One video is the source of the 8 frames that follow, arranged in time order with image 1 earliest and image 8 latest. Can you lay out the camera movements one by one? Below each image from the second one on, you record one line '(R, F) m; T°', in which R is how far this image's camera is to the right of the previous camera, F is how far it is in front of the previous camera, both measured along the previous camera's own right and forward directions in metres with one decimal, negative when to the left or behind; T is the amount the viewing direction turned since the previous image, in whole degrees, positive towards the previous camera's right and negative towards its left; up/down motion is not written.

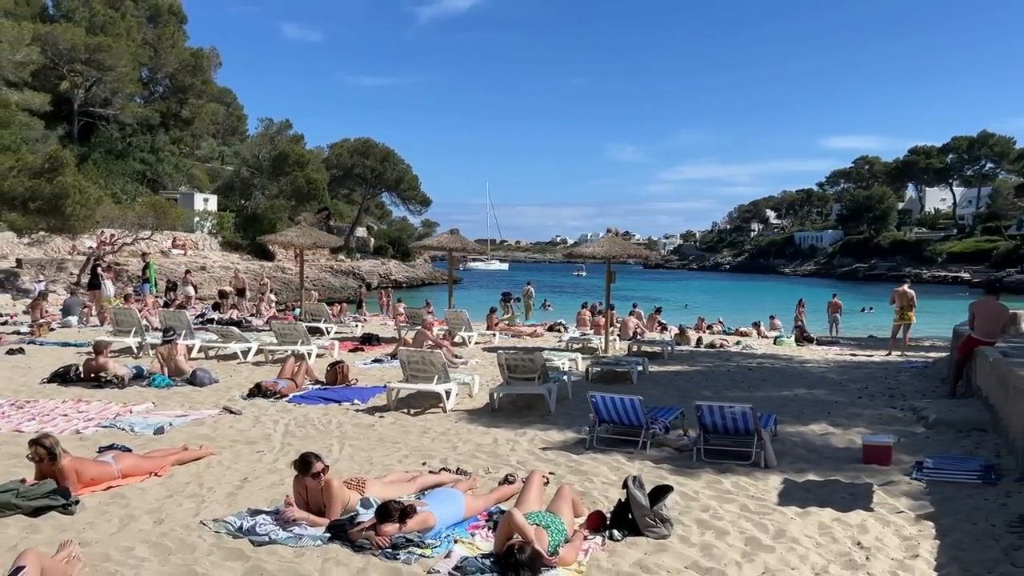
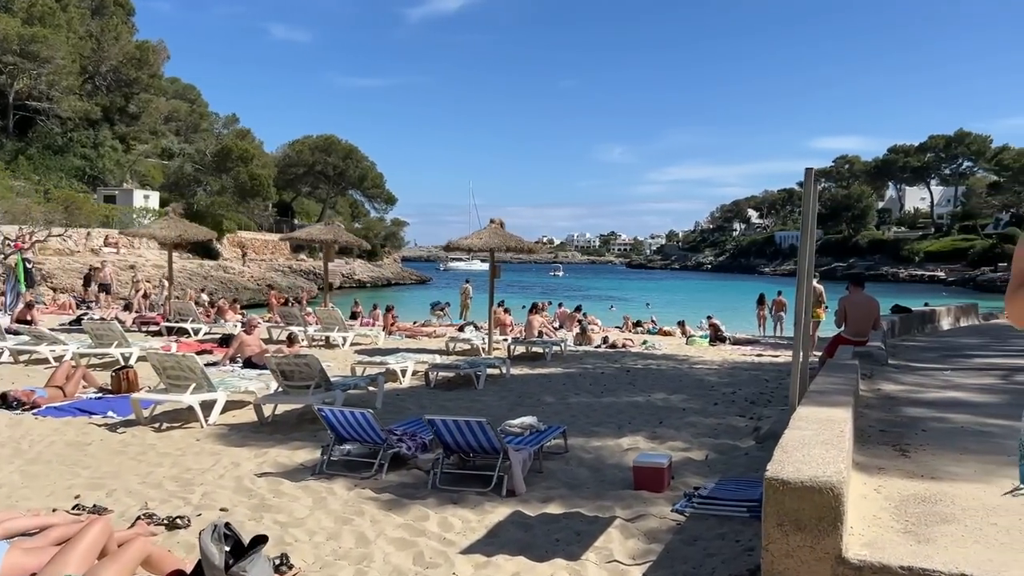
(+1.9, +1.2) m; +1°
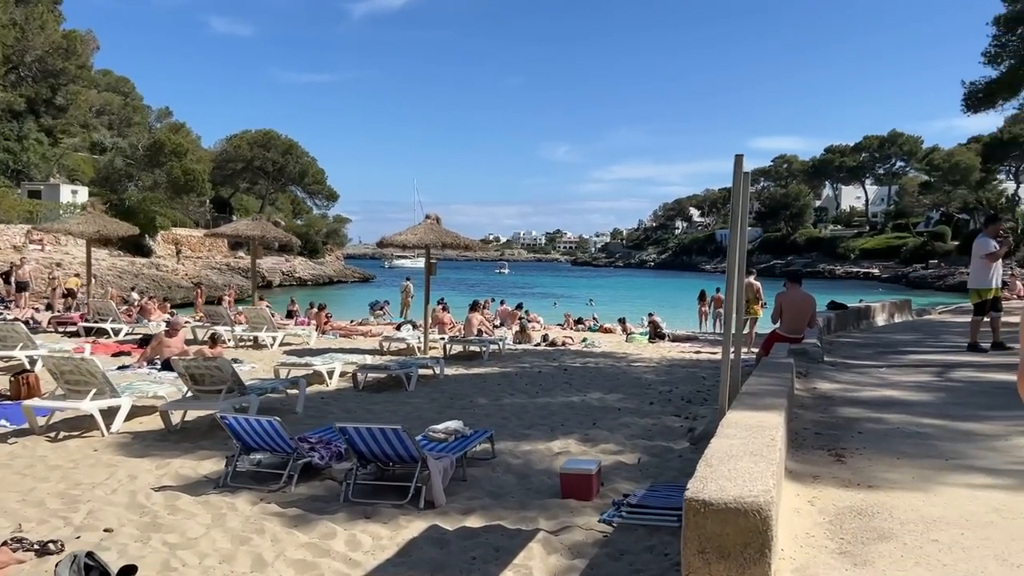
(+0.2, +0.3) m; +4°
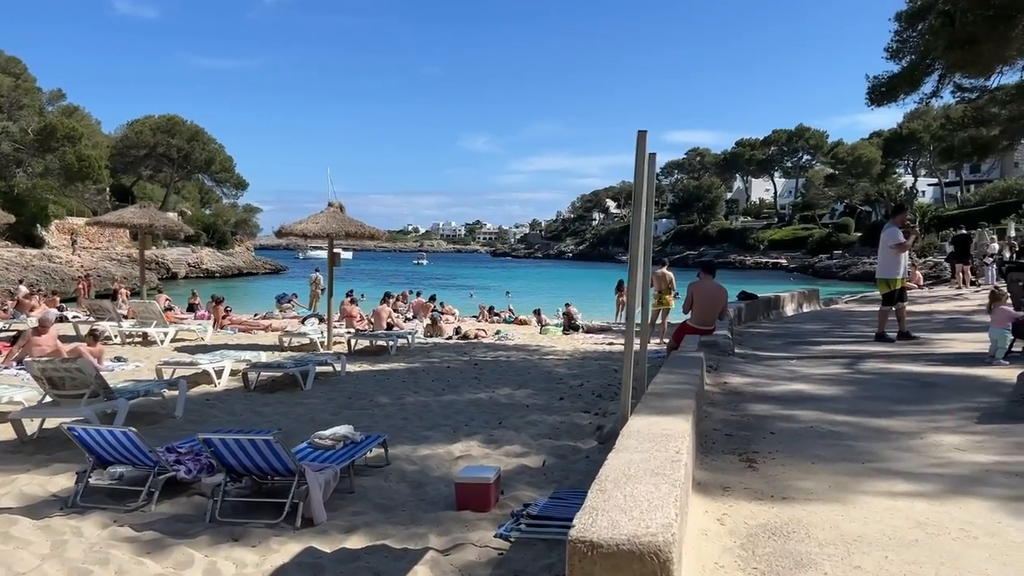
(+0.2, +0.4) m; +5°
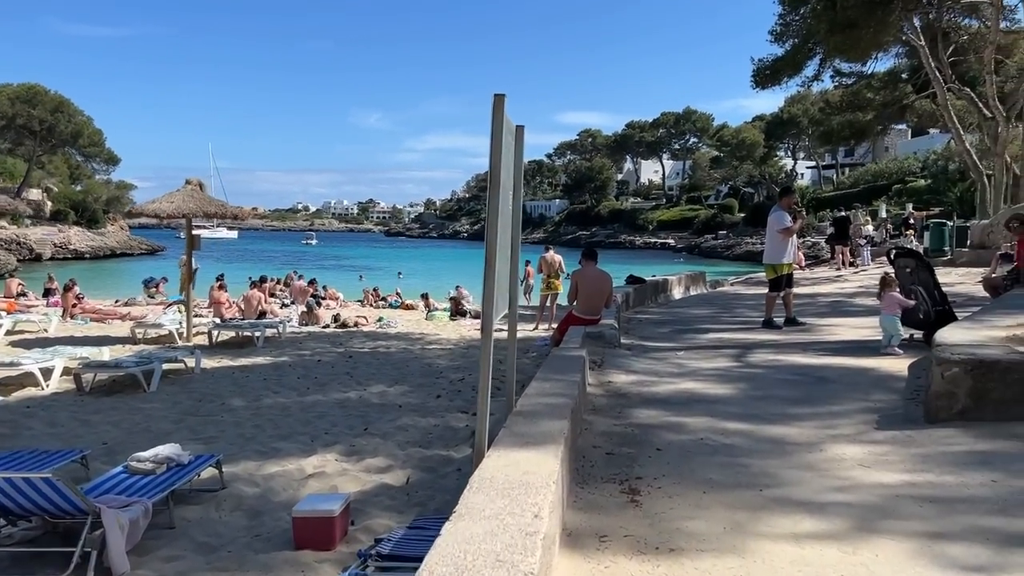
(+0.2, +0.7) m; +7°
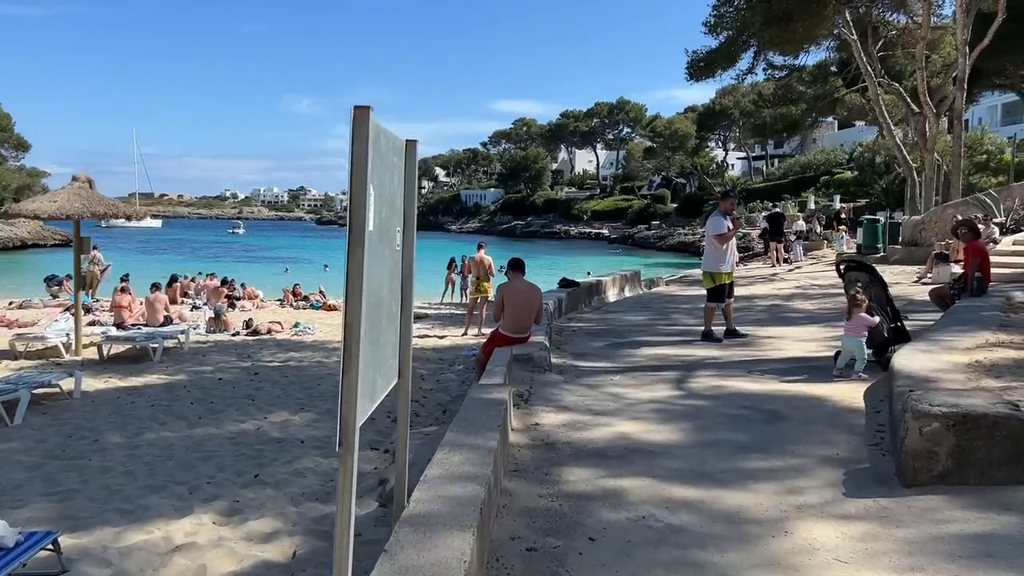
(+0.1, +0.8) m; +4°
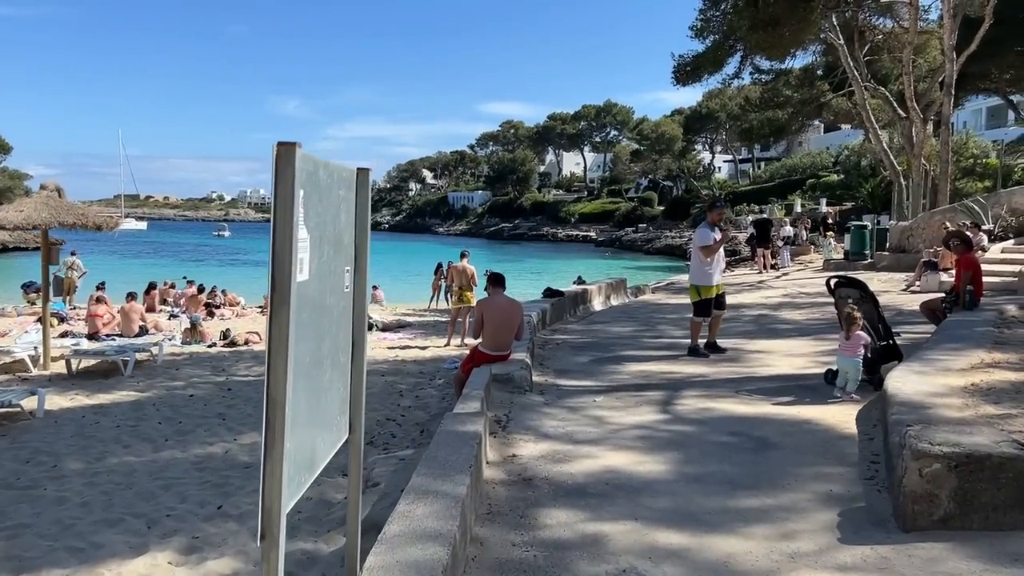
(+0.1, +0.3) m; +1°
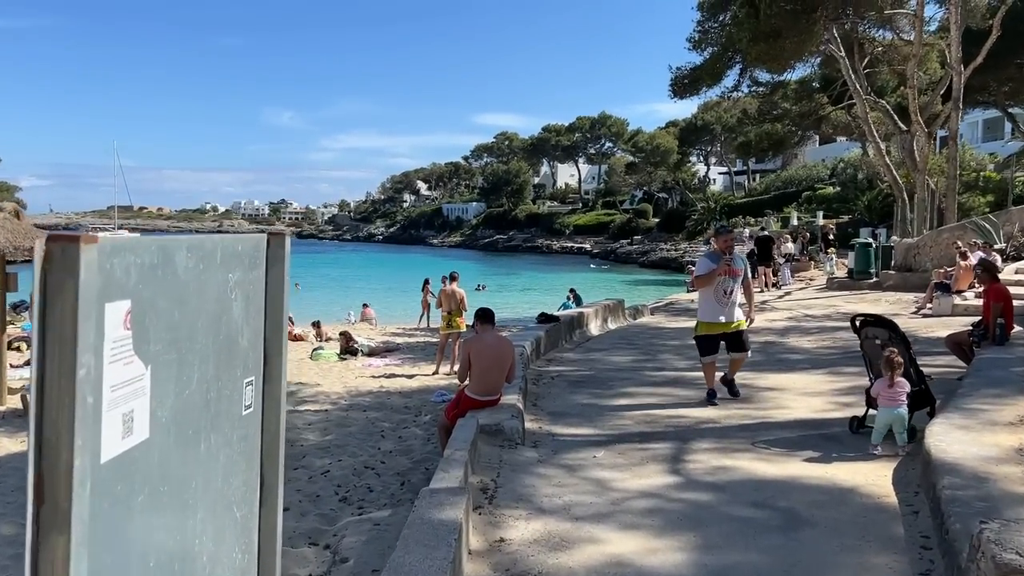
(0.0, +0.7) m; 0°
